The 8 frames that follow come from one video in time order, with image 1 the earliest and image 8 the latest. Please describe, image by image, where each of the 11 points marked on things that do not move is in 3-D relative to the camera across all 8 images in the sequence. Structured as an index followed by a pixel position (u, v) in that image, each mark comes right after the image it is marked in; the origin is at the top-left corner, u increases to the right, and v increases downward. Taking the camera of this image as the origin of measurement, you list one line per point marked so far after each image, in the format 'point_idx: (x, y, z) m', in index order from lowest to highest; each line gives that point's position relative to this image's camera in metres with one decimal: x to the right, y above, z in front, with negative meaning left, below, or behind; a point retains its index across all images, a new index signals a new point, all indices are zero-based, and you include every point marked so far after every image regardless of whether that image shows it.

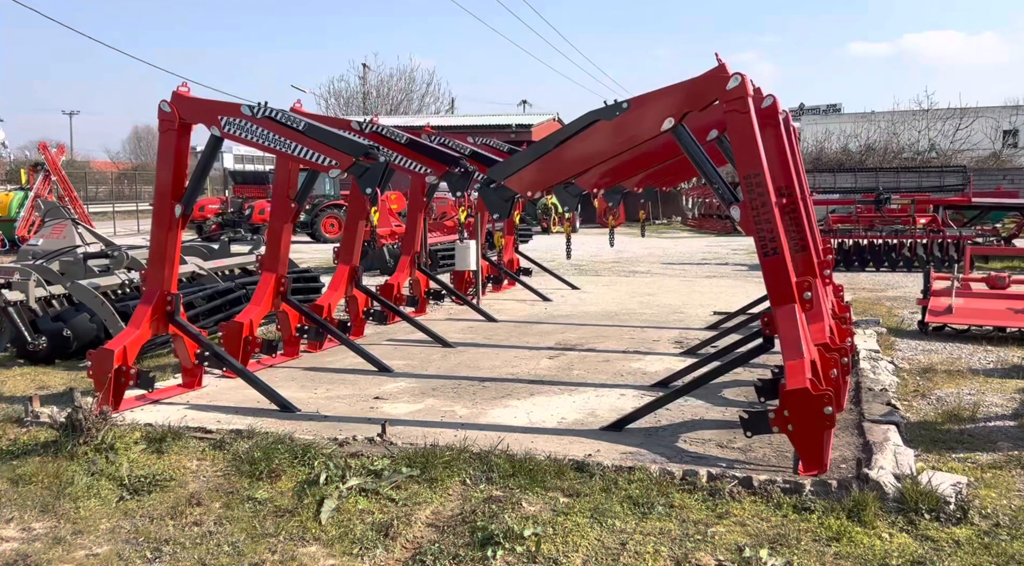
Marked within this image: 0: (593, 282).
0: (+1.3, 0.0, +14.8) m
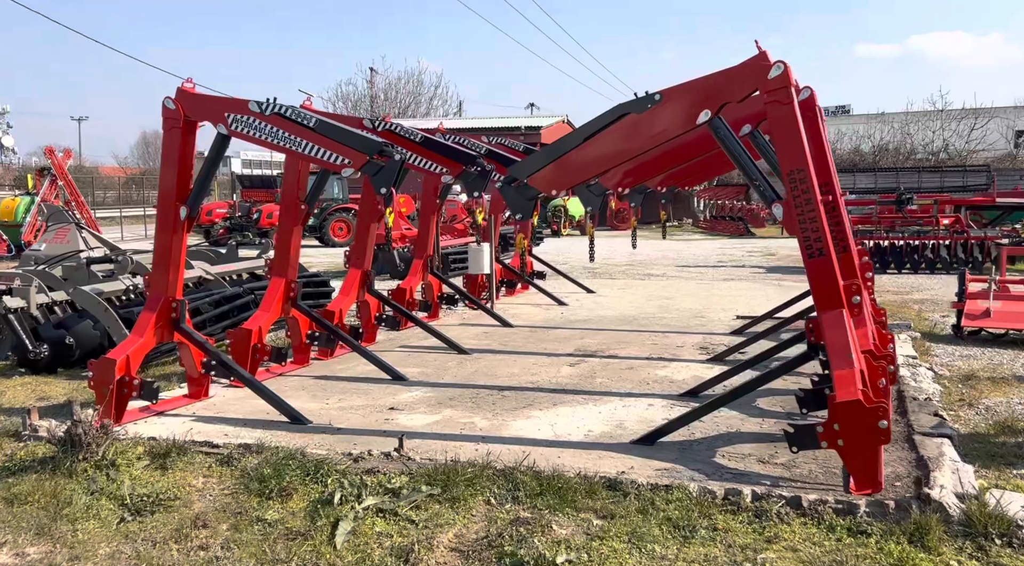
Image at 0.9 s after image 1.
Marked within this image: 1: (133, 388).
0: (+1.5, 0.0, +14.4) m
1: (-2.6, -0.7, +6.4) m
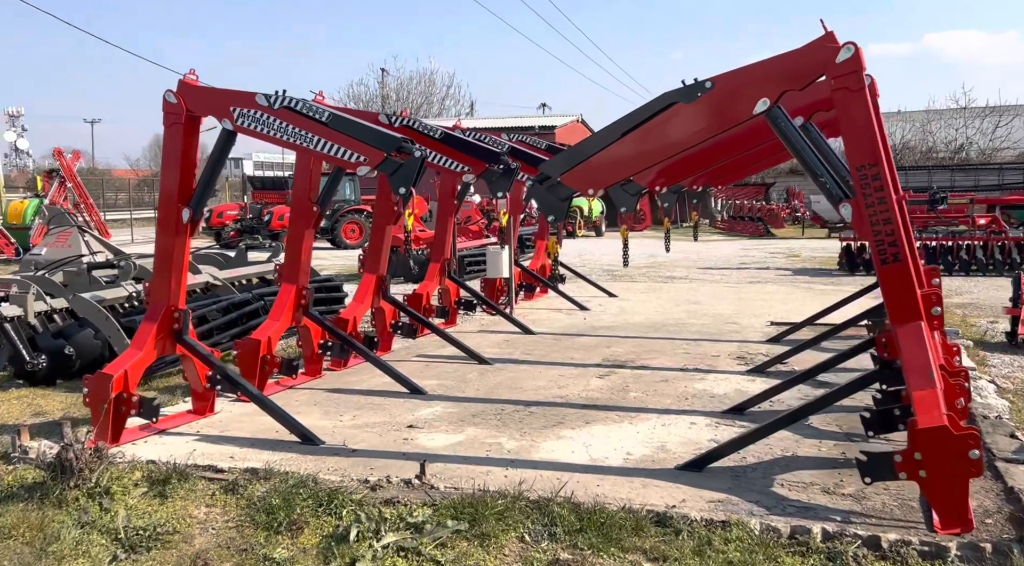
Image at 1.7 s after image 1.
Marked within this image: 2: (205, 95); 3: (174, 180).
0: (+1.8, -0.1, +13.9) m
1: (-2.4, -0.8, +5.9) m
2: (-2.0, +1.2, +6.0) m
3: (-2.2, +0.7, +6.1) m
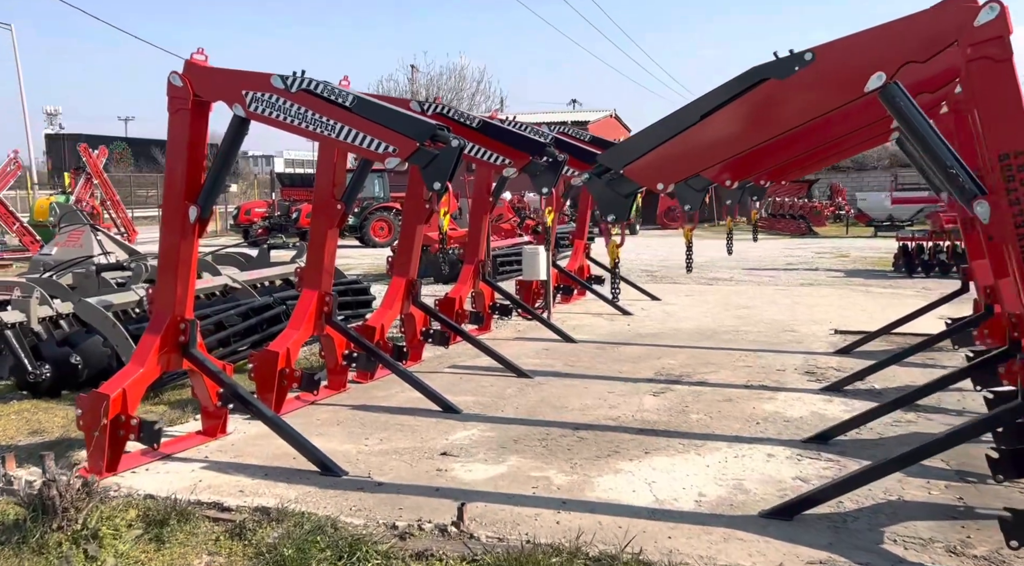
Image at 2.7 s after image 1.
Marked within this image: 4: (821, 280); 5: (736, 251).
0: (+2.3, -0.1, +13.1) m
1: (-2.1, -0.8, +5.2) m
2: (-1.7, +1.2, +5.3) m
3: (-1.9, +0.6, +5.5) m
4: (+4.5, 0.0, +13.8) m
5: (+4.6, +0.7, +19.3) m
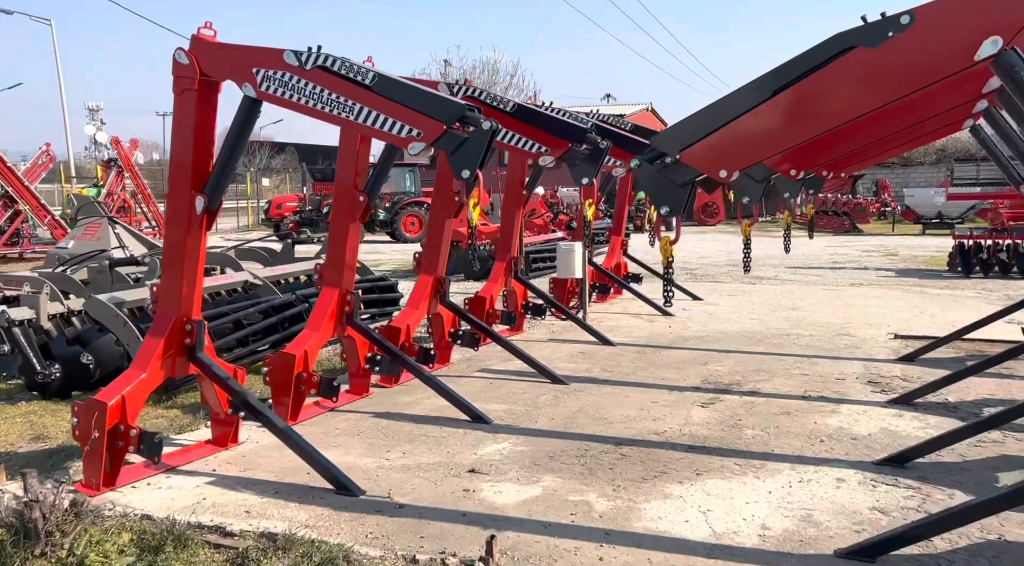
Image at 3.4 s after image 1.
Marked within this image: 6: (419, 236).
0: (+2.7, -0.1, +12.5) m
1: (-1.9, -0.8, +4.8) m
2: (-1.5, +1.2, +4.8) m
3: (-1.7, +0.6, +5.0) m
4: (+5.0, 0.0, +13.1) m
5: (+5.3, +0.7, +18.6) m
6: (-2.0, +1.0, +20.0) m
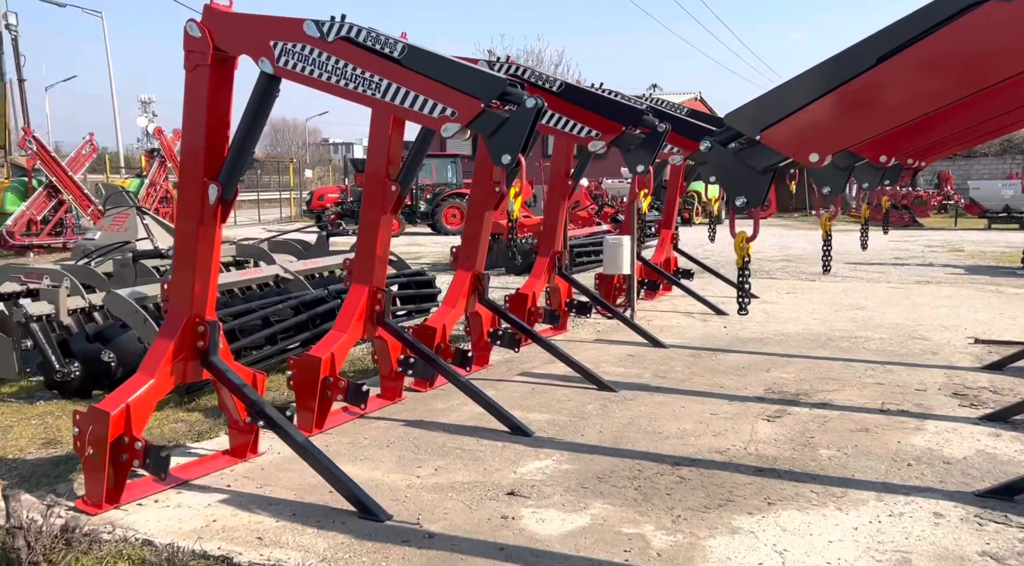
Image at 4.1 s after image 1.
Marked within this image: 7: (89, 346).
0: (+3.3, 0.0, +11.8) m
1: (-1.7, -0.8, +4.3) m
2: (-1.3, +1.2, +4.4) m
3: (-1.5, +0.7, +4.5) m
4: (+5.6, +0.1, +12.3) m
5: (+6.1, +0.8, +17.8) m
6: (-1.1, +1.1, +19.5) m
7: (-3.1, -0.5, +6.9) m
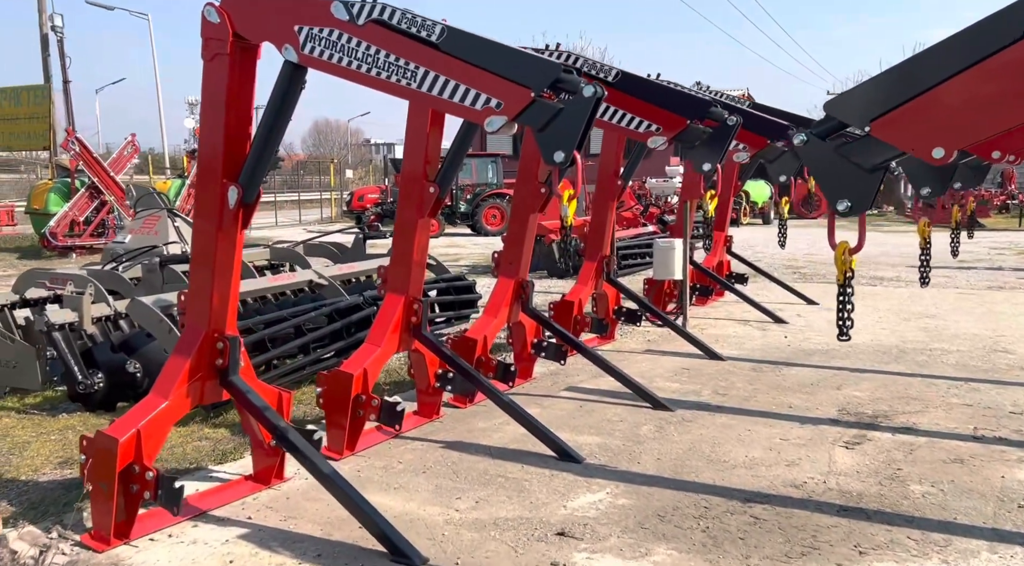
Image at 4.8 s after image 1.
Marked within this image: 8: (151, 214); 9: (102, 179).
0: (+3.8, -0.1, +11.2) m
1: (-1.5, -0.8, +3.9) m
2: (-1.1, +1.1, +3.9) m
3: (-1.3, +0.6, +4.1) m
4: (+6.1, 0.0, +11.6) m
5: (+6.9, +0.7, +17.0) m
6: (-0.2, +1.1, +19.0) m
7: (-2.8, -0.5, +6.6) m
8: (-3.3, +0.6, +8.6) m
9: (-8.1, +2.0, +18.4) m
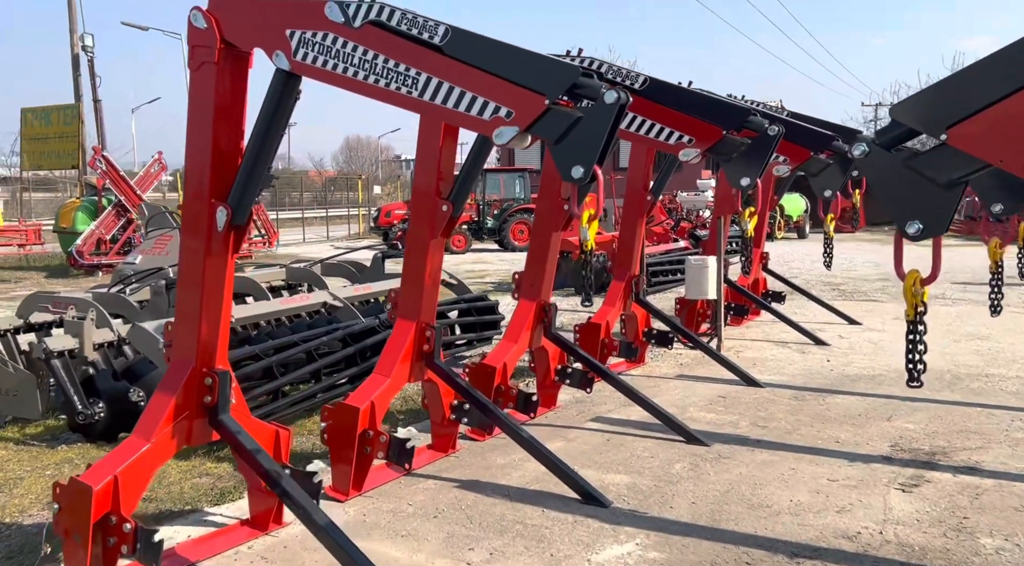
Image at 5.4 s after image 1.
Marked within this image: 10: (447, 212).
0: (+4.1, -0.3, +10.6) m
1: (-1.5, -1.0, +3.6) m
2: (-1.0, +1.0, +3.6) m
3: (-1.2, +0.5, +3.7) m
4: (+6.4, -0.2, +10.9) m
5: (+7.4, +0.4, +16.4) m
6: (+0.3, +0.7, +18.6) m
7: (-2.7, -0.7, +6.3) m
8: (-3.1, +0.4, +8.3) m
9: (-7.5, +1.7, +18.3) m
10: (-0.3, +0.4, +4.8) m
